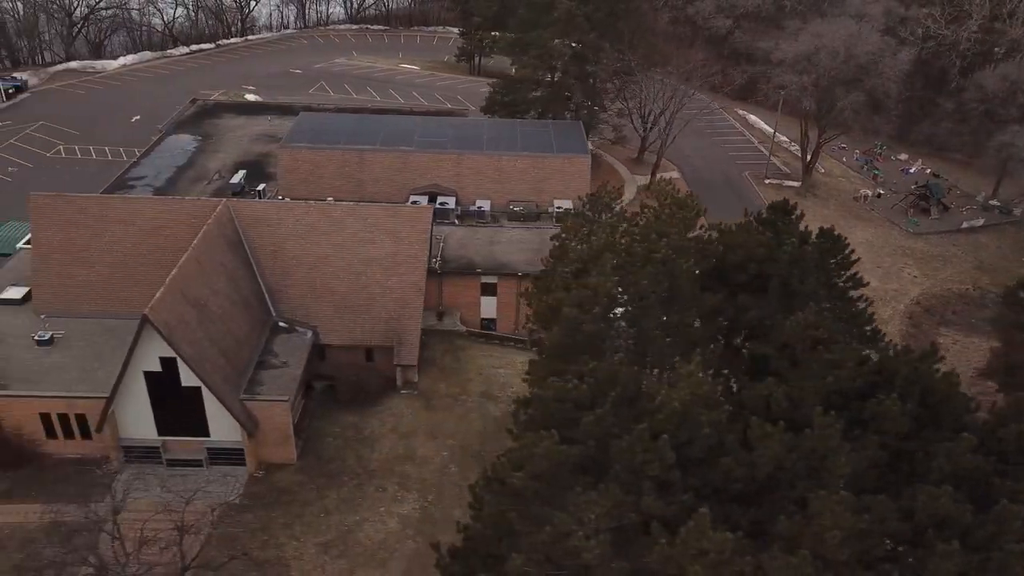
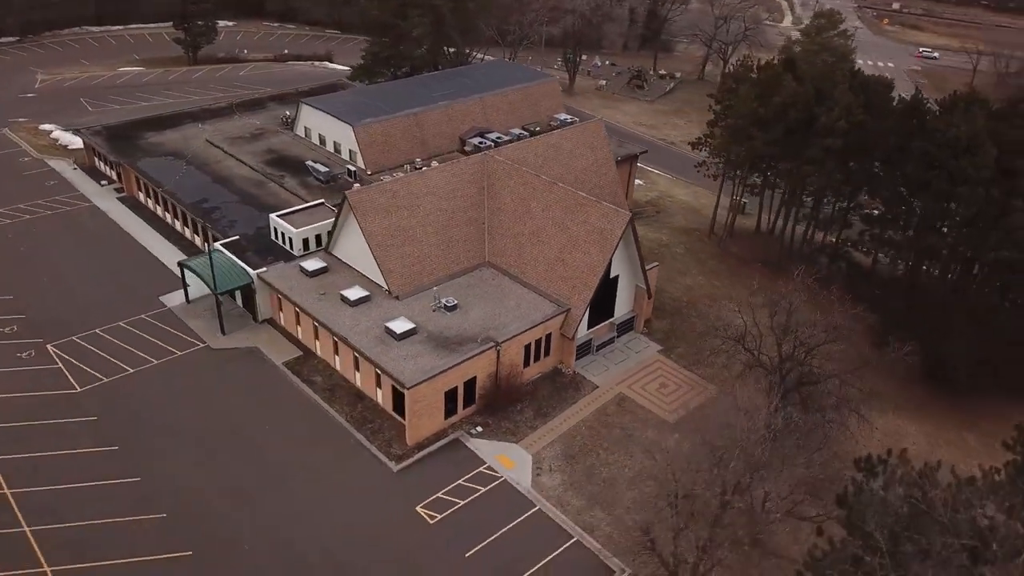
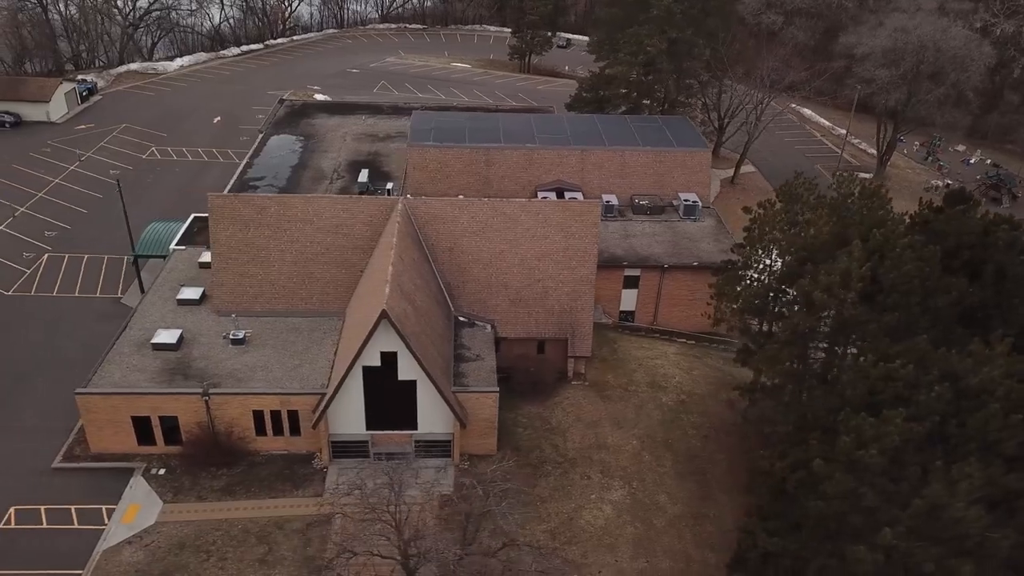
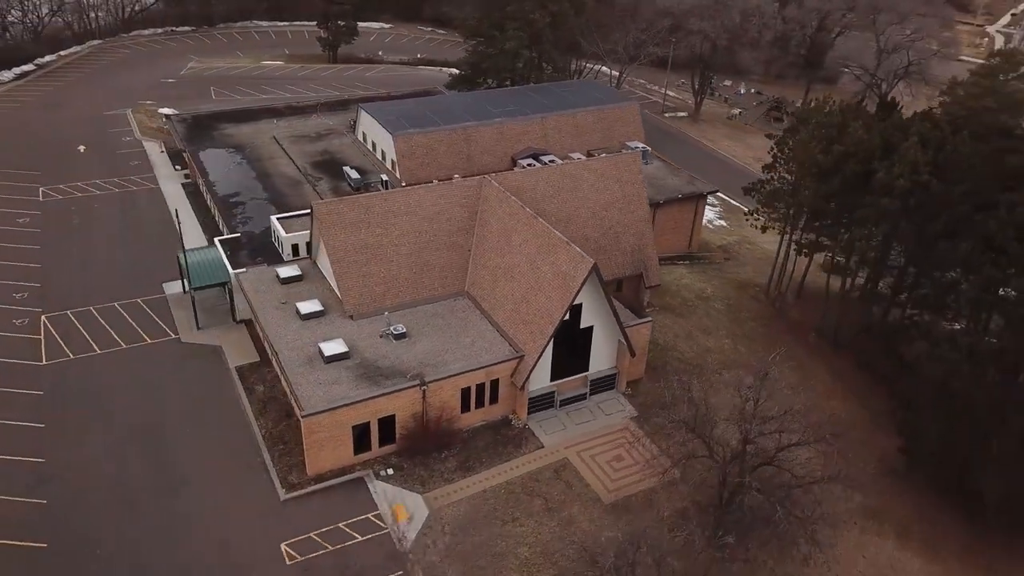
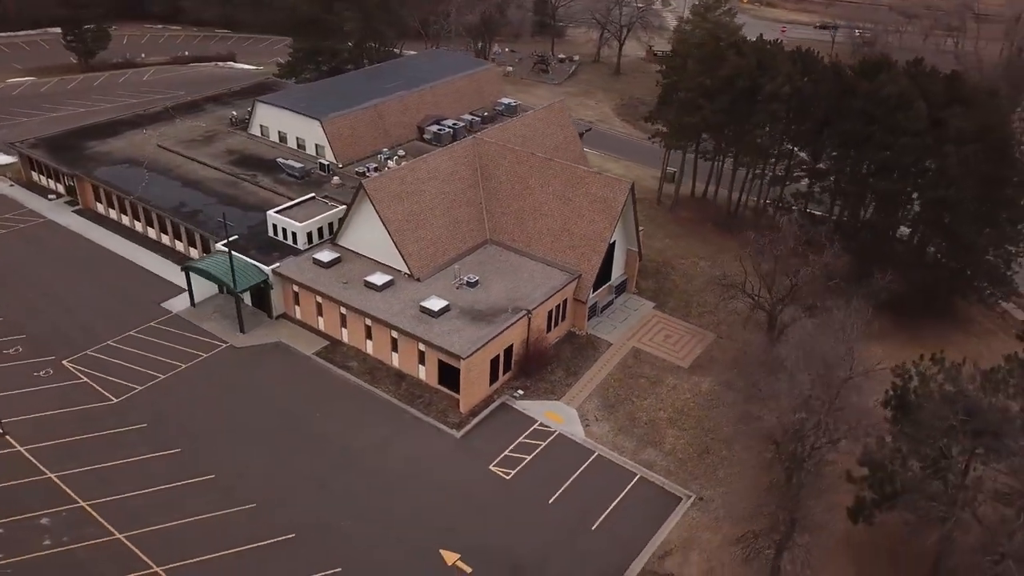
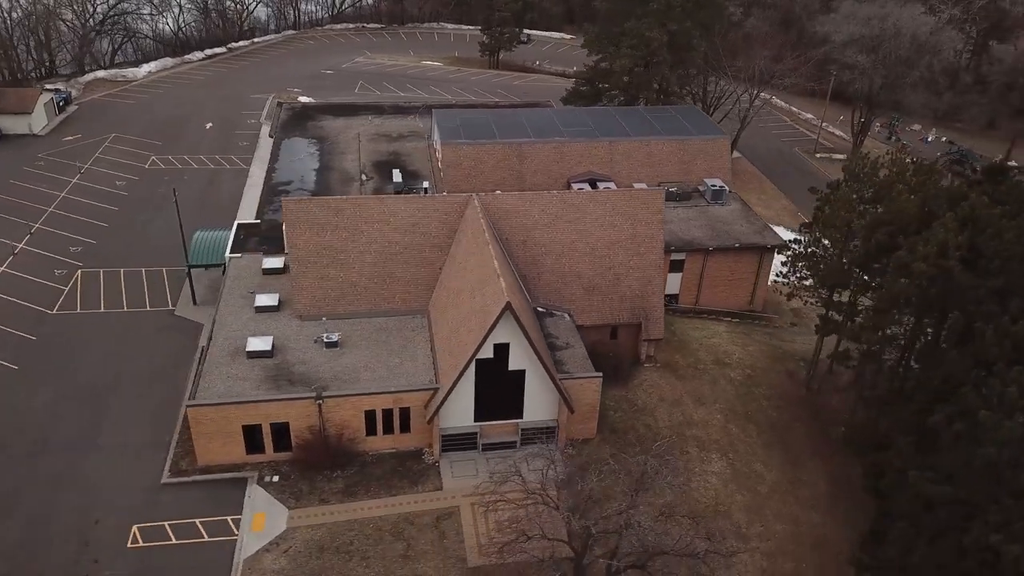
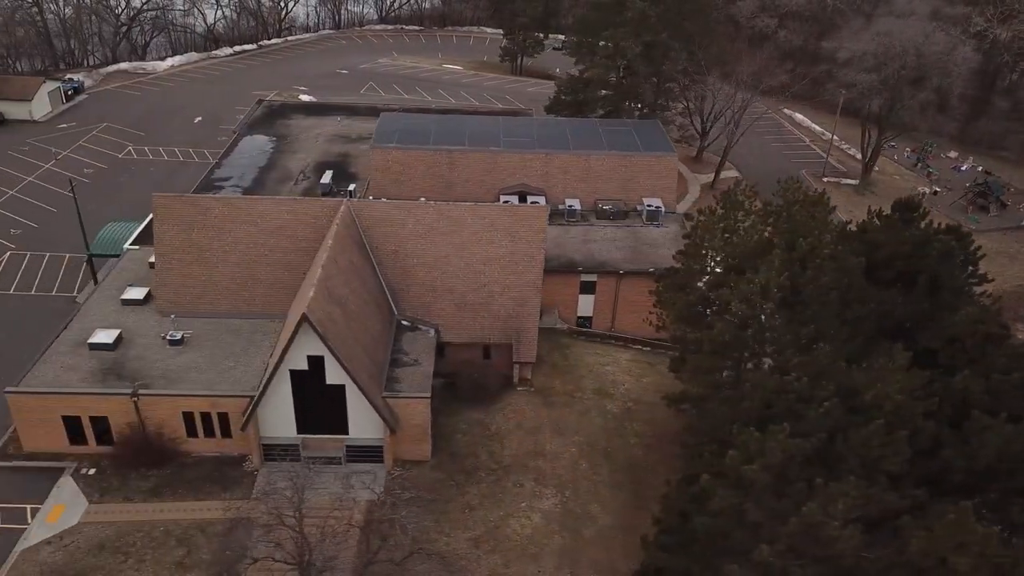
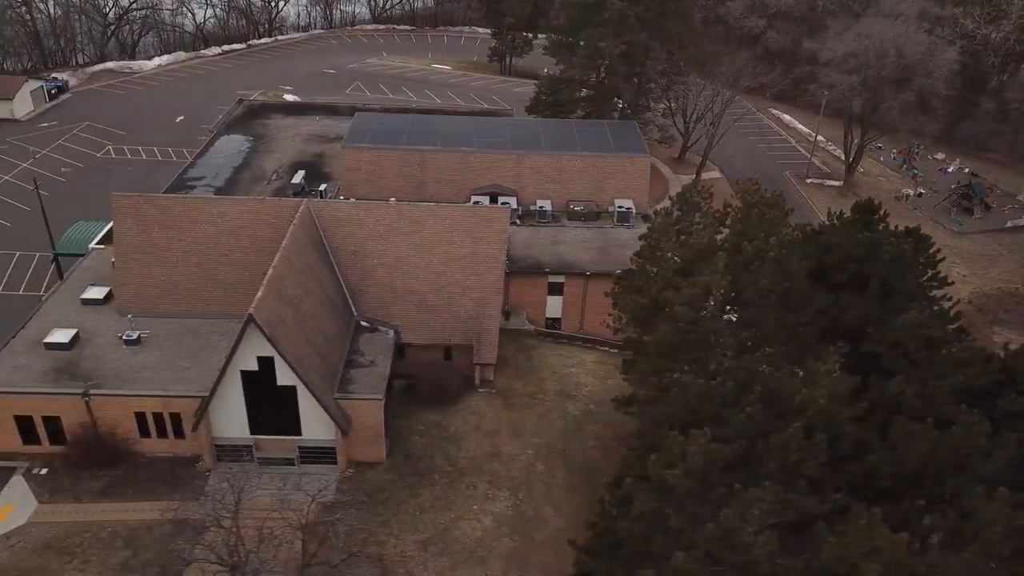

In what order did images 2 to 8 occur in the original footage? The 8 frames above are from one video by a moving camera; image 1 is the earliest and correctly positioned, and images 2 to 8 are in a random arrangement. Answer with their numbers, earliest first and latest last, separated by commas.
8, 7, 3, 6, 4, 2, 5
